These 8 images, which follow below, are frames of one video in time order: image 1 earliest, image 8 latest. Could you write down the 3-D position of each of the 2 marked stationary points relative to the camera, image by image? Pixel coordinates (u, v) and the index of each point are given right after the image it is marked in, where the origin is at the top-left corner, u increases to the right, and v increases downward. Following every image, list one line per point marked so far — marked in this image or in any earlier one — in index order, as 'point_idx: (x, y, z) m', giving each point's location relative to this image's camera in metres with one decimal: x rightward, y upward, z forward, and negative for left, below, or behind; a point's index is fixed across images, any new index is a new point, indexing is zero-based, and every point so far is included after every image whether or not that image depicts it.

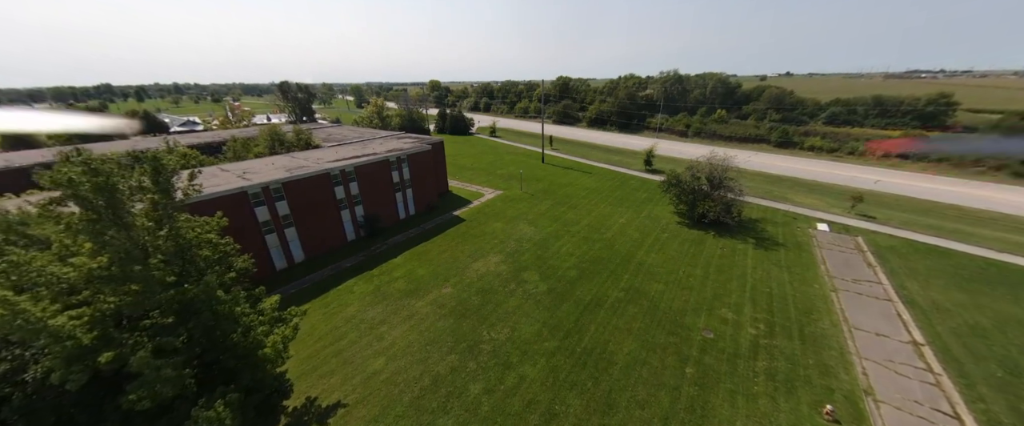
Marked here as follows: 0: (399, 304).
0: (-6.5, -5.2, +18.2) m
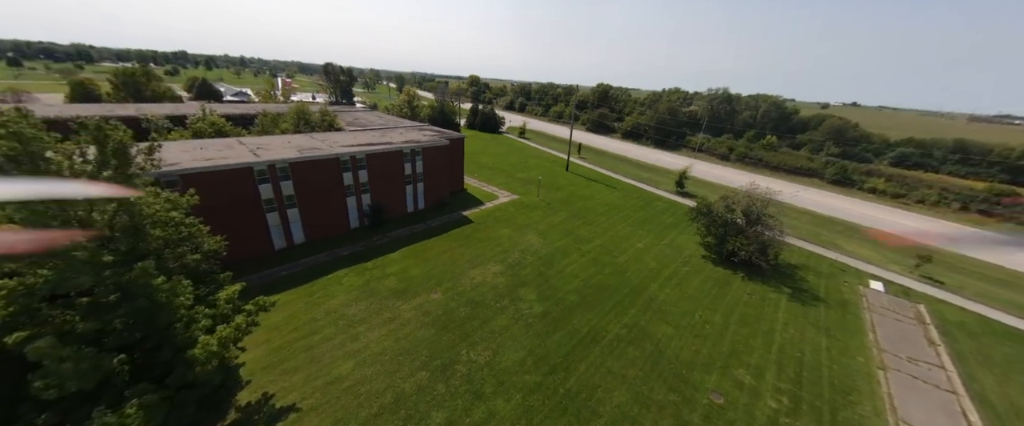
0: (-7.0, -4.9, +17.3) m
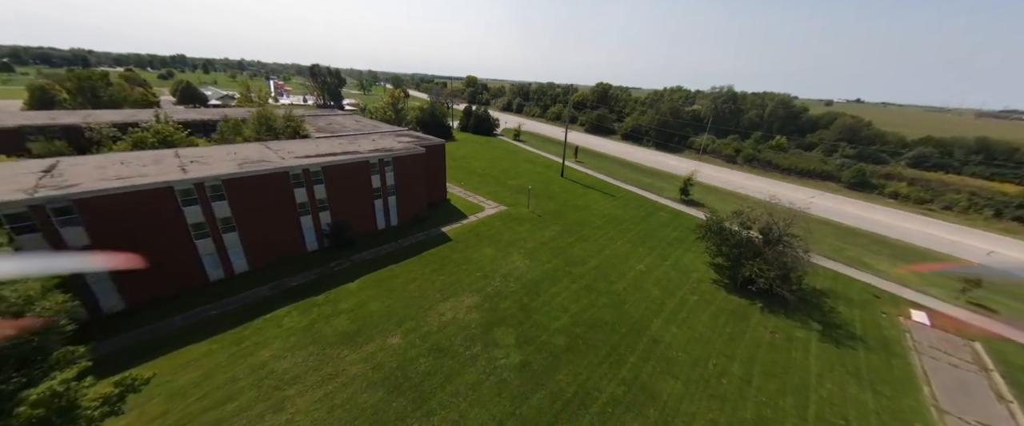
0: (-8.3, -6.2, +14.2) m
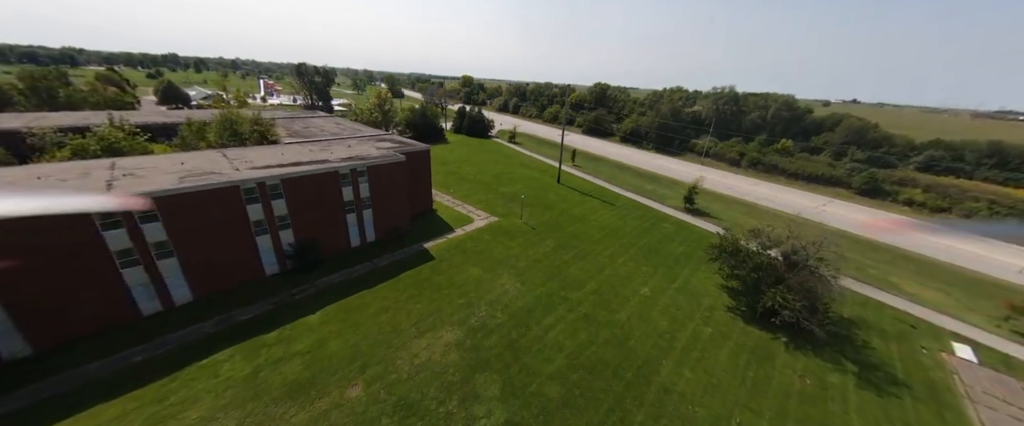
0: (-8.9, -7.3, +11.6) m
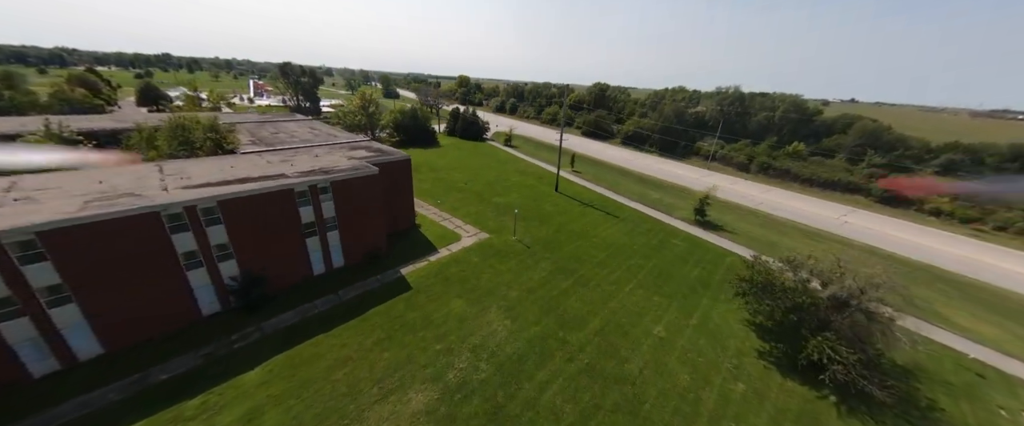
0: (-9.4, -8.6, +8.5) m
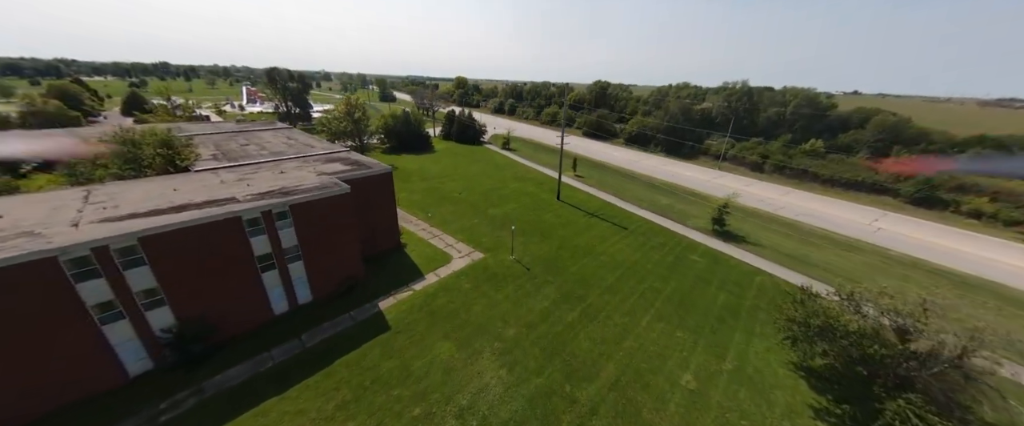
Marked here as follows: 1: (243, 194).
0: (-9.6, -10.0, +5.7) m
1: (-12.9, +0.9, +15.3) m
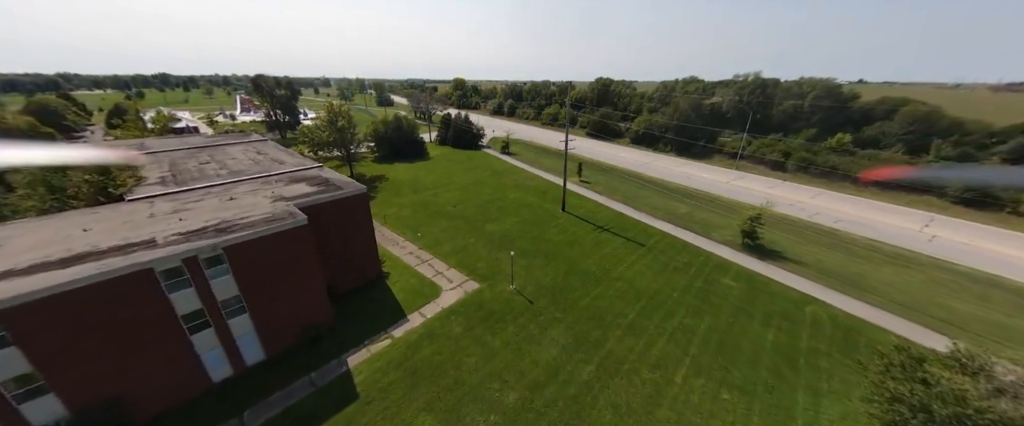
0: (-9.6, -11.6, +2.5) m
1: (-13.0, -0.8, +12.1) m
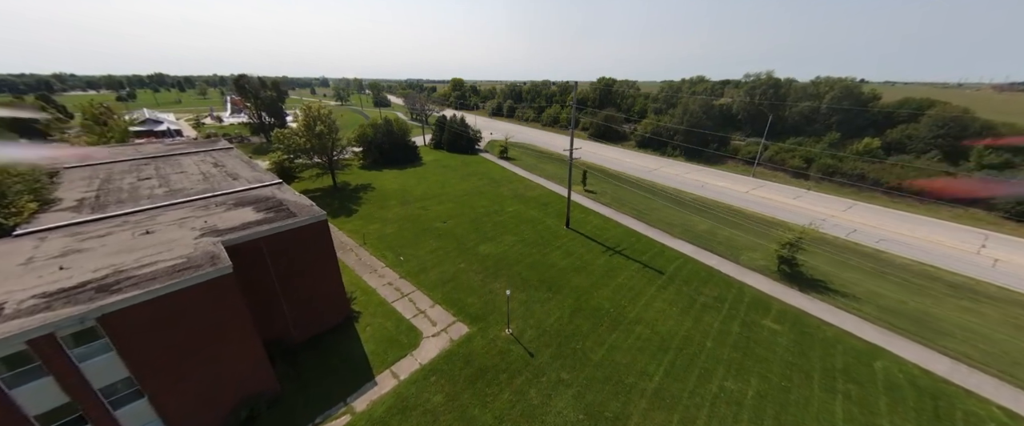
0: (-9.7, -13.0, -0.8) m
1: (-13.2, -2.2, +8.8) m
